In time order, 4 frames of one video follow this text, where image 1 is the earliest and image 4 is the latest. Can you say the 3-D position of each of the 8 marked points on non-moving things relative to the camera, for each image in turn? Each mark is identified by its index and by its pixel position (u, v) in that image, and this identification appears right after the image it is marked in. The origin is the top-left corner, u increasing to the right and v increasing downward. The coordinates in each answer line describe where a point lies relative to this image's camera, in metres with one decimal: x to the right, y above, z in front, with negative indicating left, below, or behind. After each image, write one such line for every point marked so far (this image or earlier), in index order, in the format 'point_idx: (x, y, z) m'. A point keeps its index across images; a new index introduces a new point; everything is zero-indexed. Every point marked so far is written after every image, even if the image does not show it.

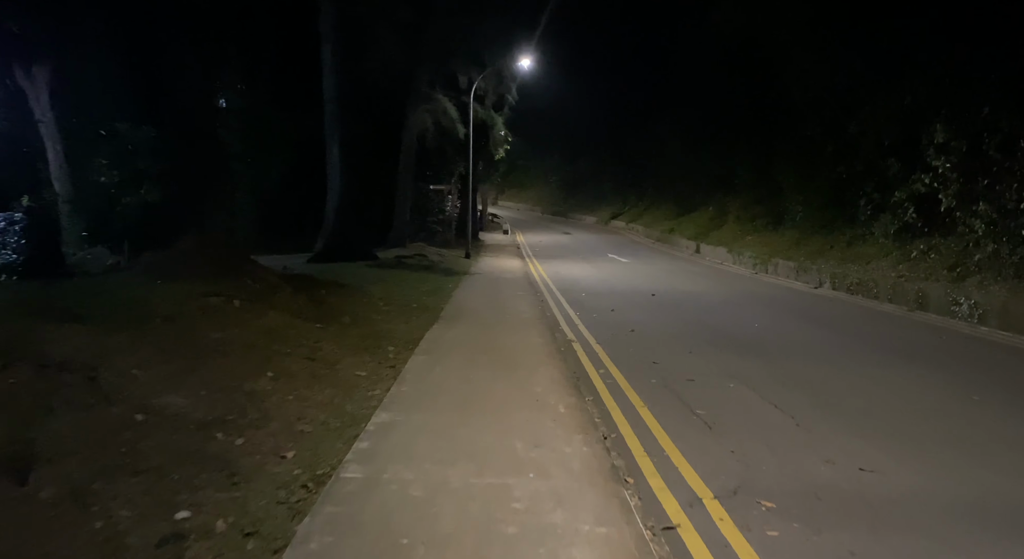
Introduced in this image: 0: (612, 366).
0: (+1.5, -1.3, +9.4) m
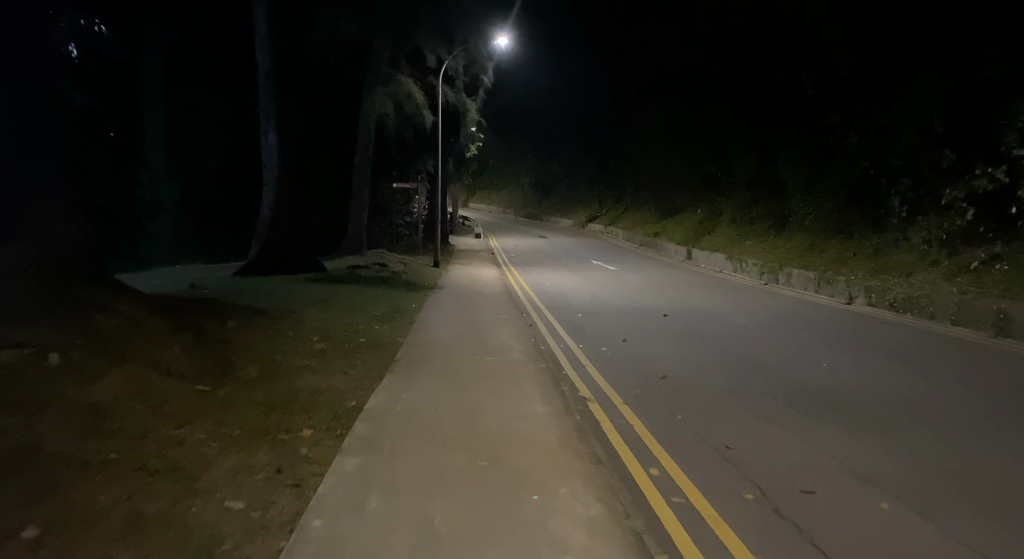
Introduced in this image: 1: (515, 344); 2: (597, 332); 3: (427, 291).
0: (+1.4, -1.6, +5.9) m
1: (0.0, -1.0, +10.3) m
2: (+1.7, -1.0, +12.6) m
3: (-2.2, -0.3, +16.4) m
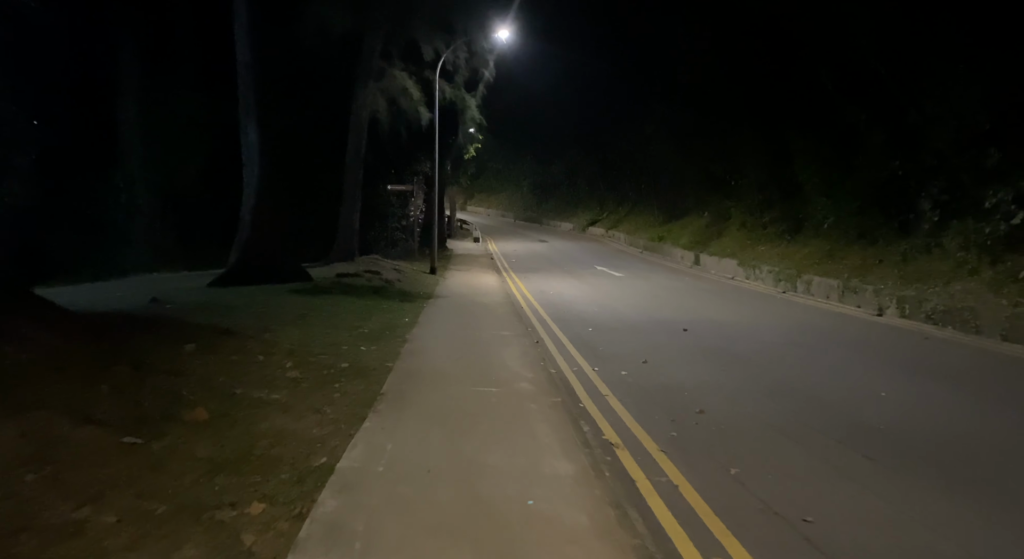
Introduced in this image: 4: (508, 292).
0: (+1.5, -1.8, +4.5) m
1: (+0.1, -1.3, +8.9) m
2: (+1.8, -1.3, +11.2) m
3: (-2.1, -0.5, +14.9) m
4: (-0.1, -0.4, +18.8) m
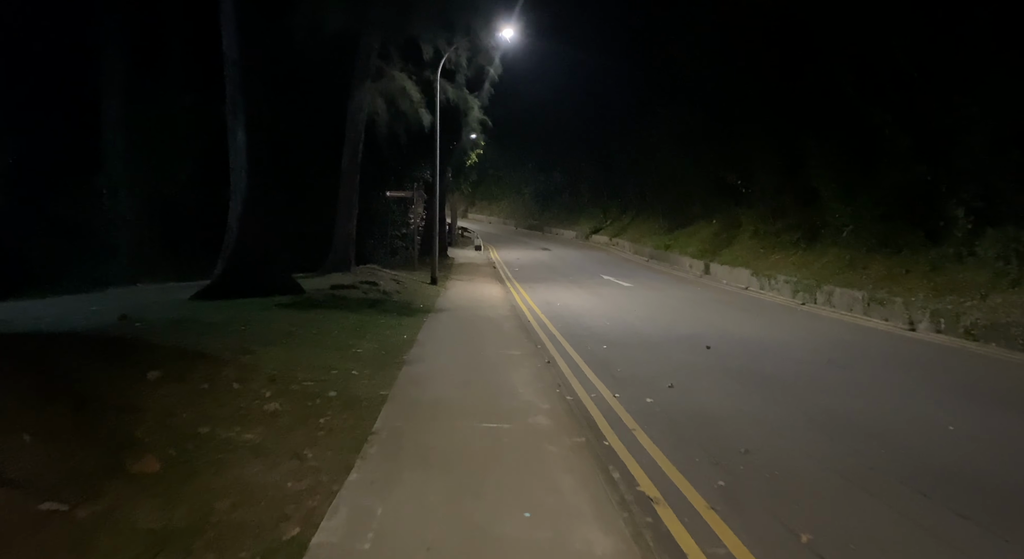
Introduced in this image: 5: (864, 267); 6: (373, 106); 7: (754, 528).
0: (+1.7, -2.0, +3.4) m
1: (+0.3, -1.5, +7.8) m
2: (+1.9, -1.5, +10.2) m
3: (-2.0, -0.8, +13.9) m
4: (0.0, -0.7, +17.7) m
5: (+10.8, +0.4, +19.3) m
6: (-4.3, +5.3, +19.5) m
7: (+1.8, -1.9, +4.8) m
